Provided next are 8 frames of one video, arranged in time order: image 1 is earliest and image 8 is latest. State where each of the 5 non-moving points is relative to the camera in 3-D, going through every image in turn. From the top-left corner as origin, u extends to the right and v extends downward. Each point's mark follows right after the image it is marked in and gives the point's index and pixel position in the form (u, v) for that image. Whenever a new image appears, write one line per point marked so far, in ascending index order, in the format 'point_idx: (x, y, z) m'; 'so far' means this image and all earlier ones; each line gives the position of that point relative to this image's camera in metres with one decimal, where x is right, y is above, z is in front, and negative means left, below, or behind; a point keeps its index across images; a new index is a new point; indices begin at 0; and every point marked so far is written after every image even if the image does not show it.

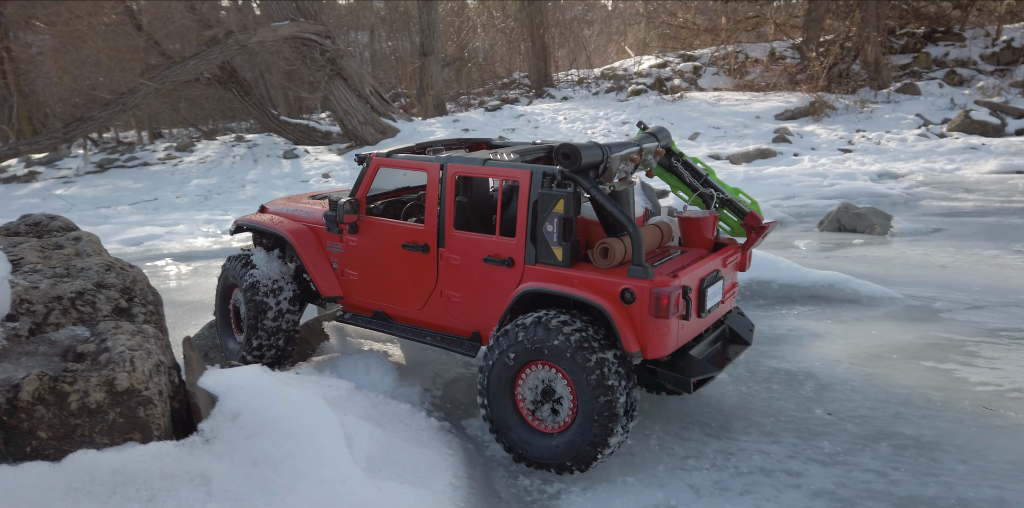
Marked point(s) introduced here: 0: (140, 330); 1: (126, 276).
0: (-1.6, -0.3, +3.4) m
1: (-1.9, -0.1, +3.8) m
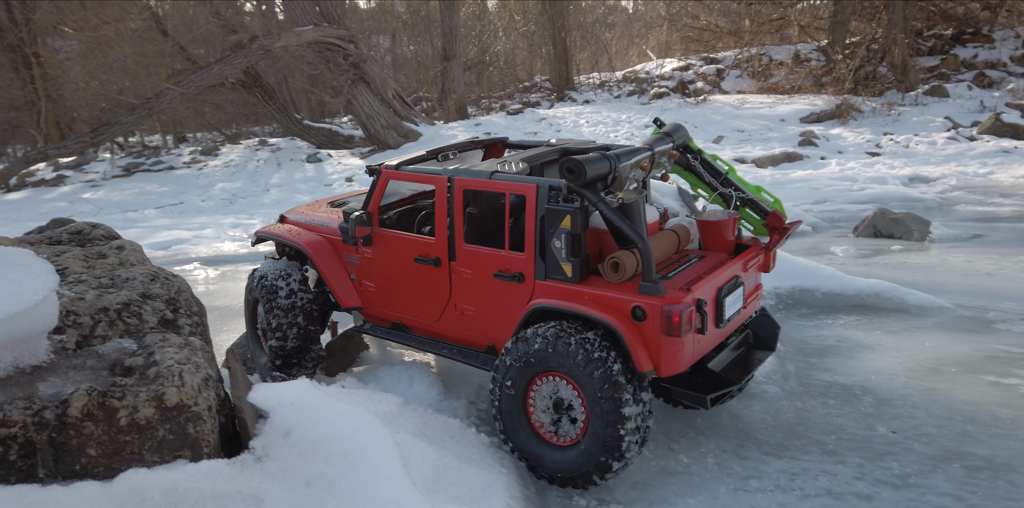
0: (-1.4, -0.4, +3.3) m
1: (-1.6, -0.2, +3.7) m
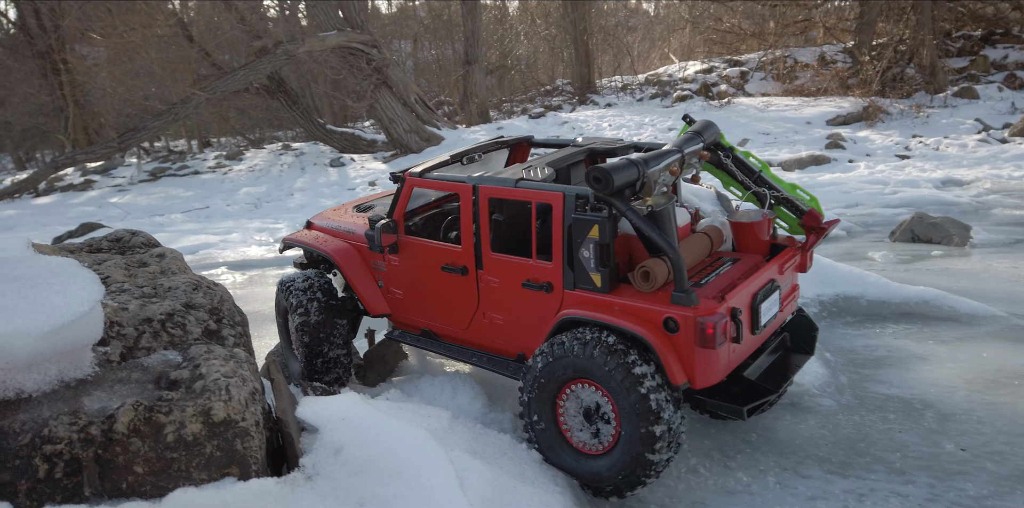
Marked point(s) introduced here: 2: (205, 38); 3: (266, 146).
0: (-1.2, -0.4, +3.2) m
1: (-1.4, -0.2, +3.6) m
2: (-6.3, +4.1, +15.5) m
3: (-6.2, +2.7, +19.7) m
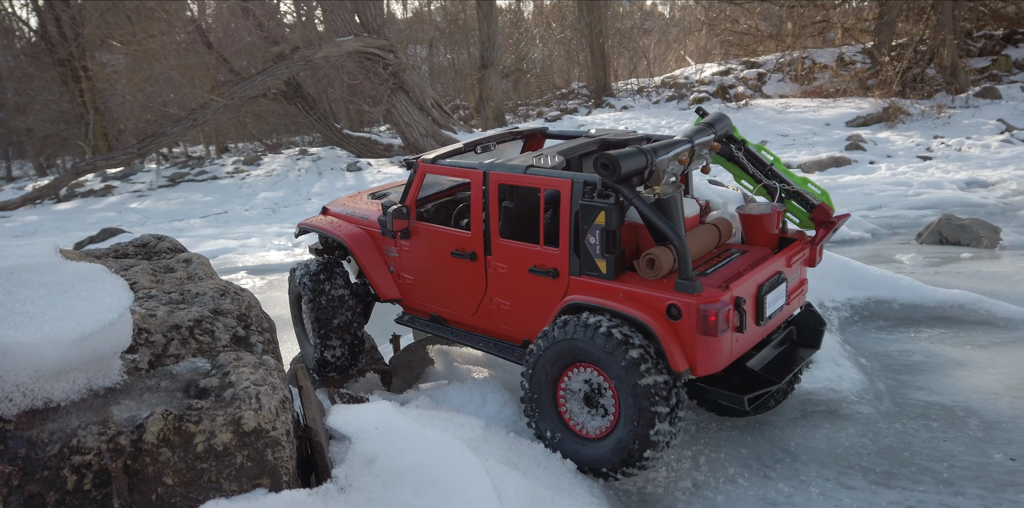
0: (-1.0, -0.4, +3.1) m
1: (-1.2, -0.2, +3.5) m
2: (-5.9, +4.0, +15.5) m
3: (-5.8, +2.6, +19.7) m
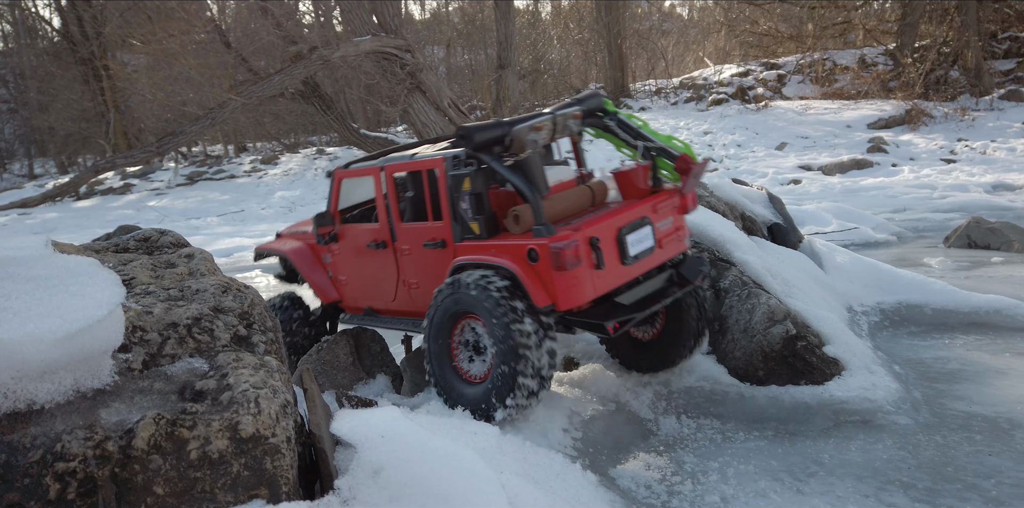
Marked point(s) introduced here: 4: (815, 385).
0: (-0.9, -0.4, +2.9) m
1: (-1.2, -0.2, +3.4) m
2: (-5.5, +4.1, +15.4) m
3: (-5.3, +2.6, +19.7) m
4: (+1.7, -0.7, +4.4) m
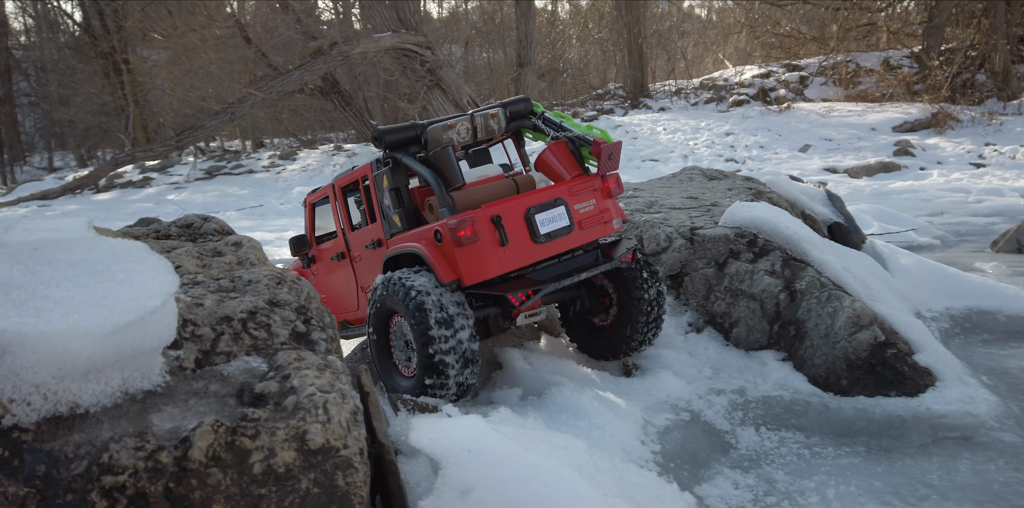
0: (-0.6, -0.4, +2.6) m
1: (-0.8, -0.1, +3.0) m
2: (-4.9, +4.2, +15.2) m
3: (-4.7, +2.7, +19.4) m
4: (+2.1, -0.7, +4.0) m
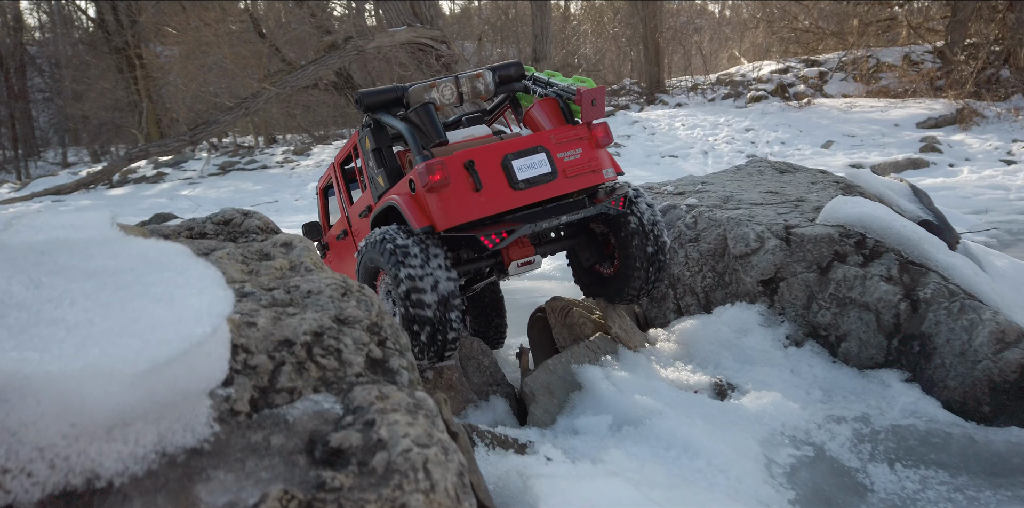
0: (-0.2, -0.4, +2.0) m
1: (-0.4, -0.2, +2.4) m
2: (-4.4, +4.3, +14.6) m
3: (-4.1, +2.8, +18.8) m
4: (+2.5, -0.8, +3.4) m
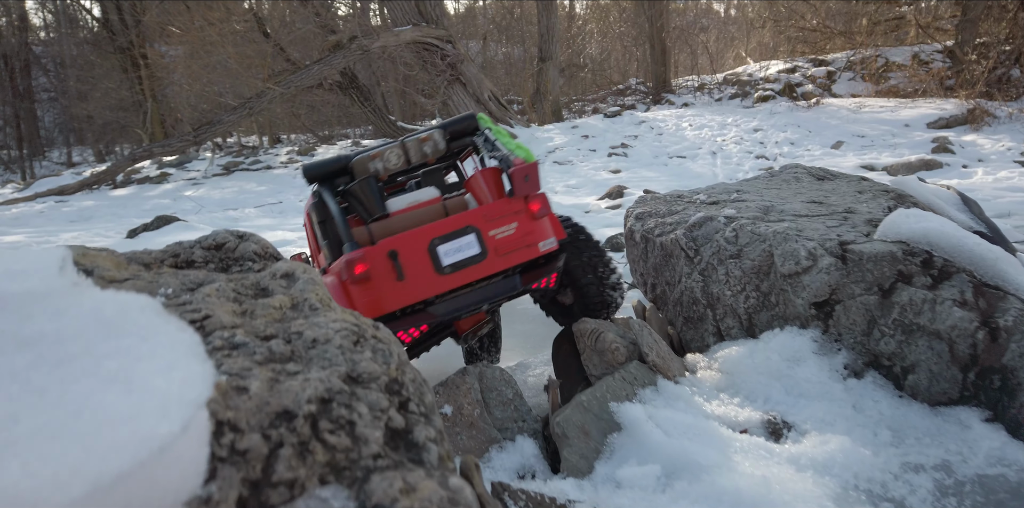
0: (-0.1, -0.5, +1.6) m
1: (-0.3, -0.3, +2.0) m
2: (-4.2, +4.2, +14.2) m
3: (-3.9, +2.7, +18.4) m
4: (+2.6, -0.9, +3.0) m
